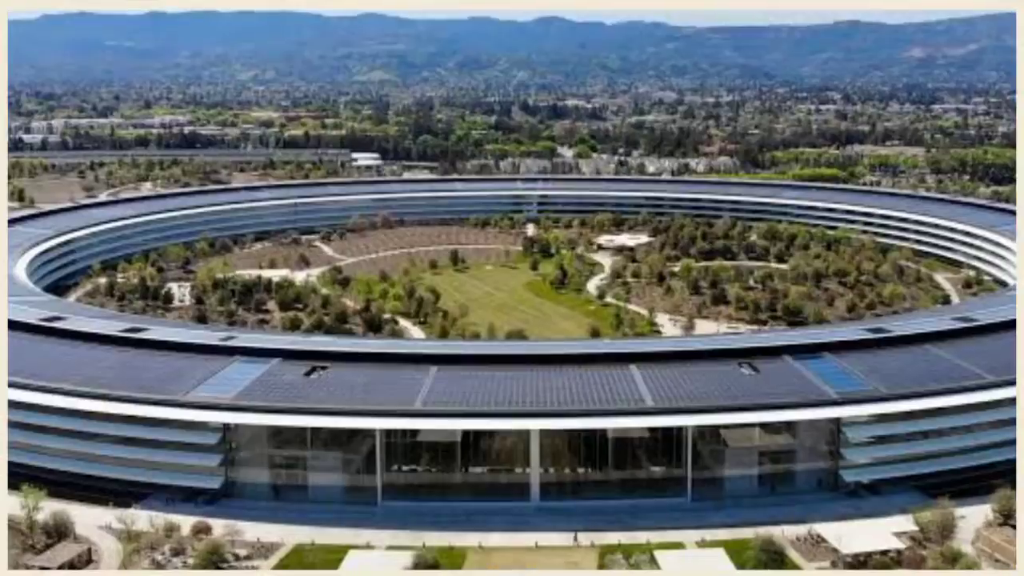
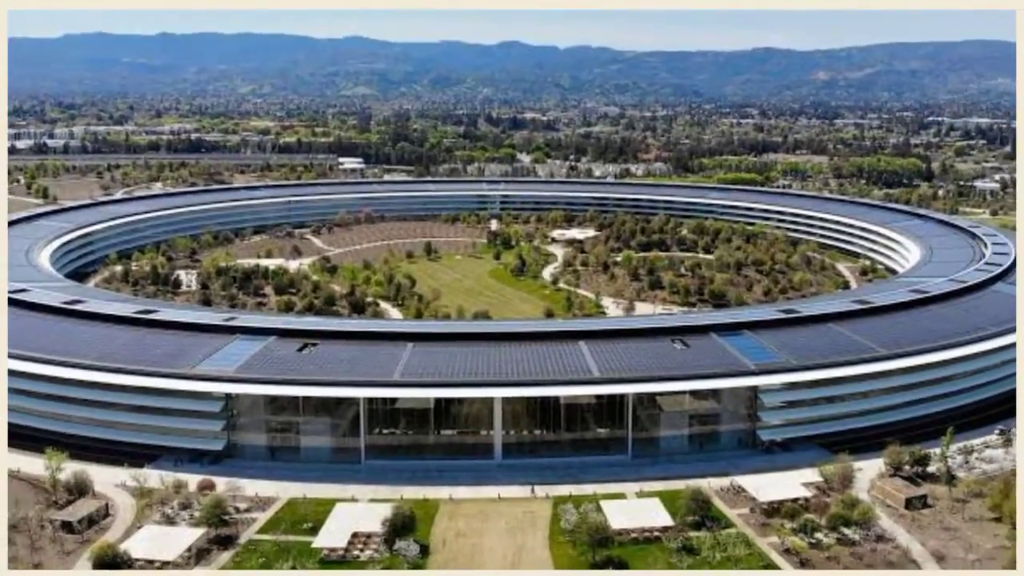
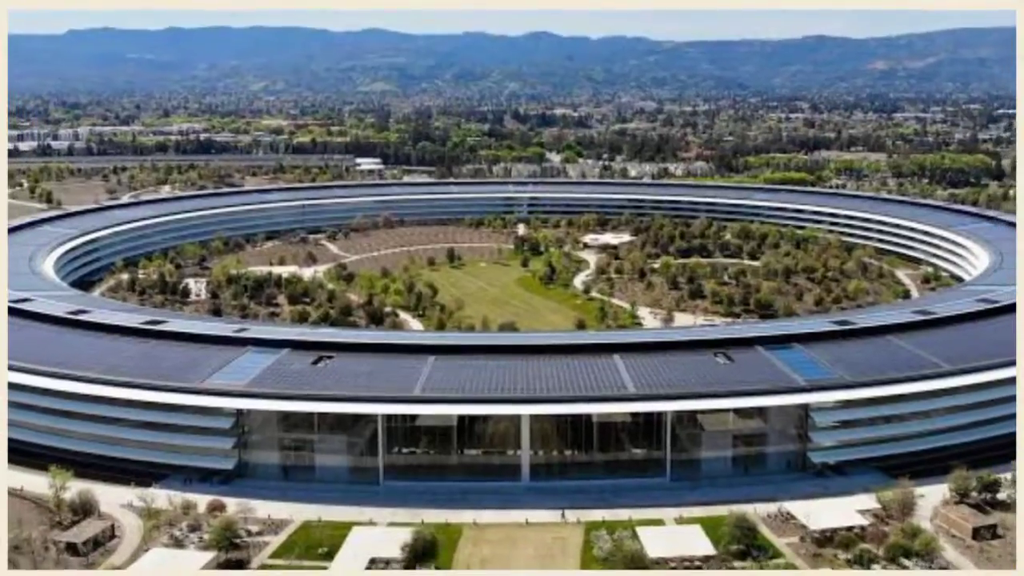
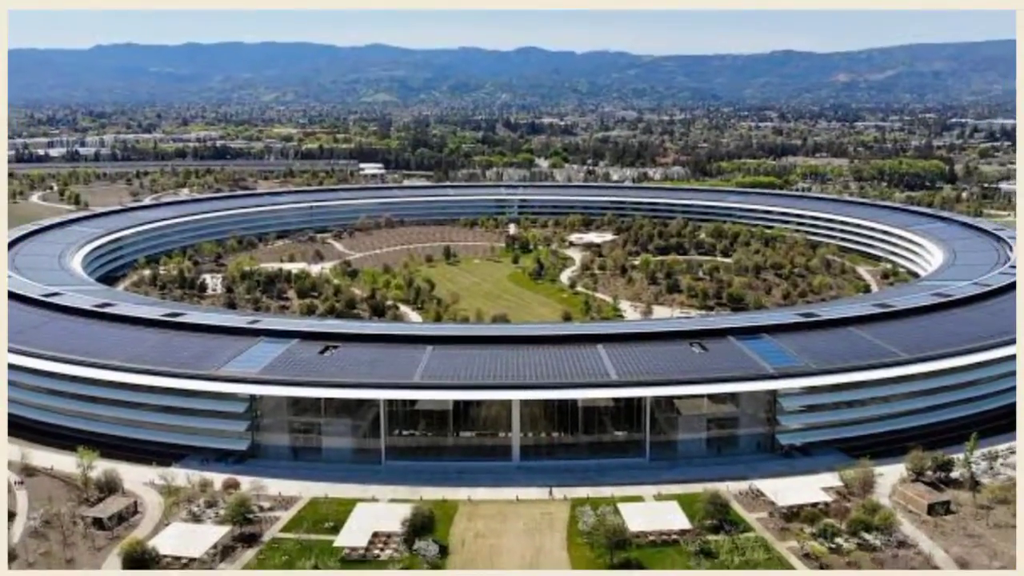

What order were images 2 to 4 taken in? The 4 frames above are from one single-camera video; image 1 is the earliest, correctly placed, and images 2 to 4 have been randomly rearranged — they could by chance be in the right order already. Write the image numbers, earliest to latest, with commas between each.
3, 4, 2
